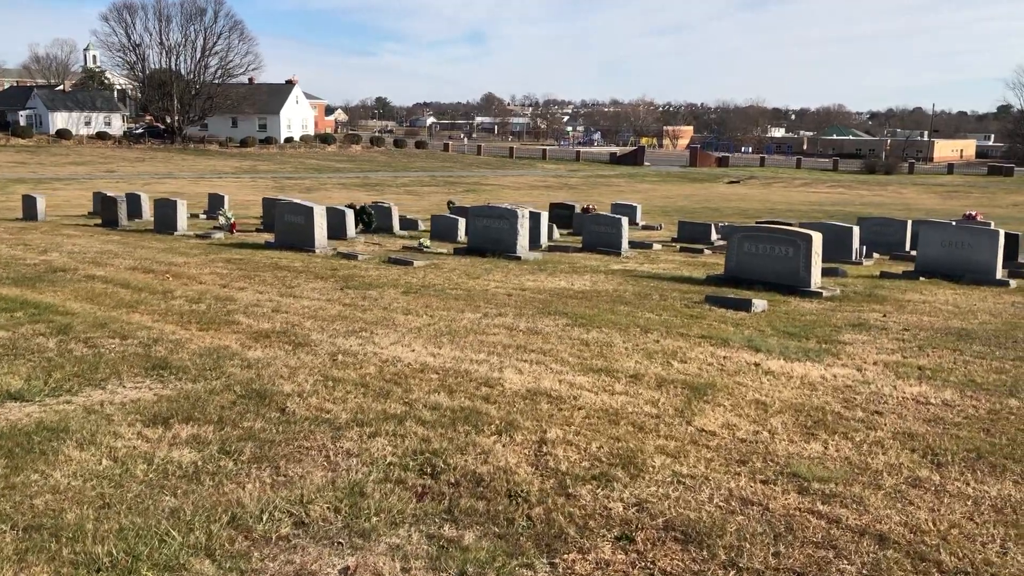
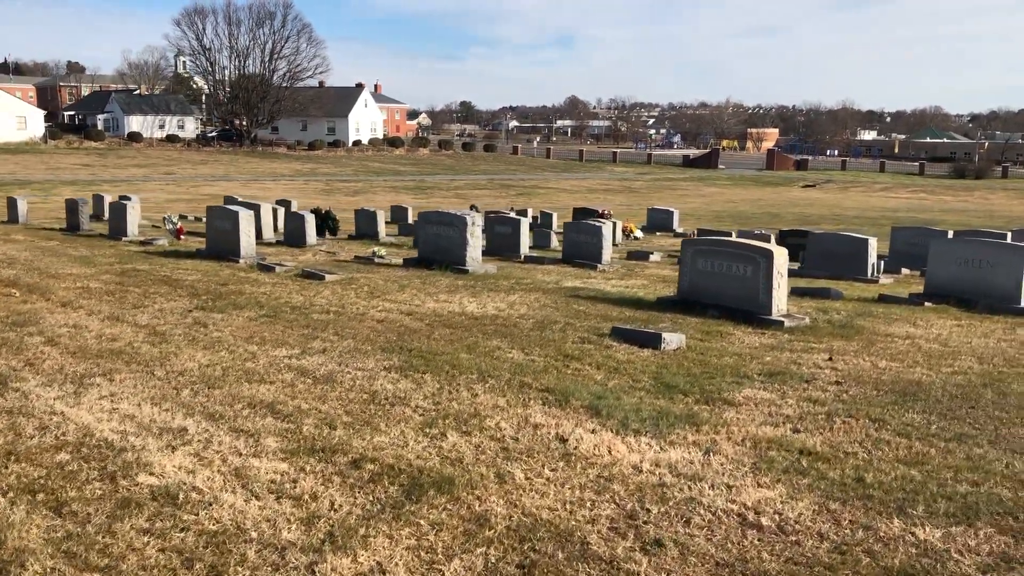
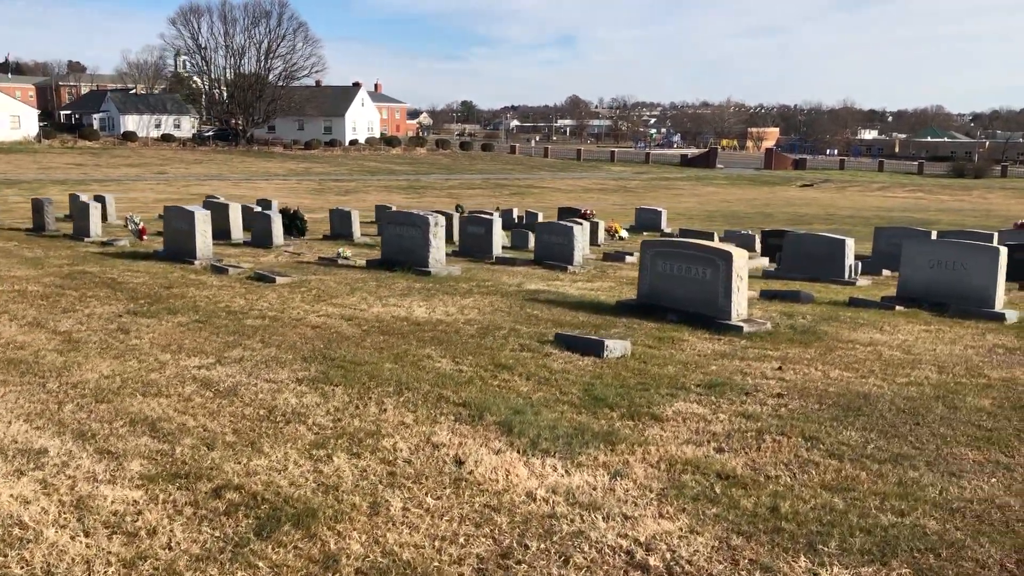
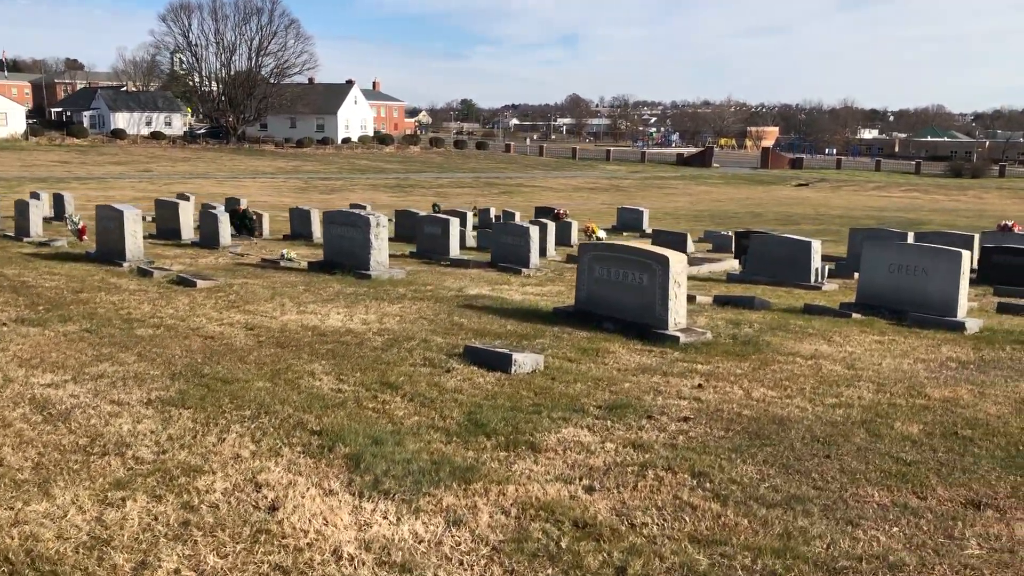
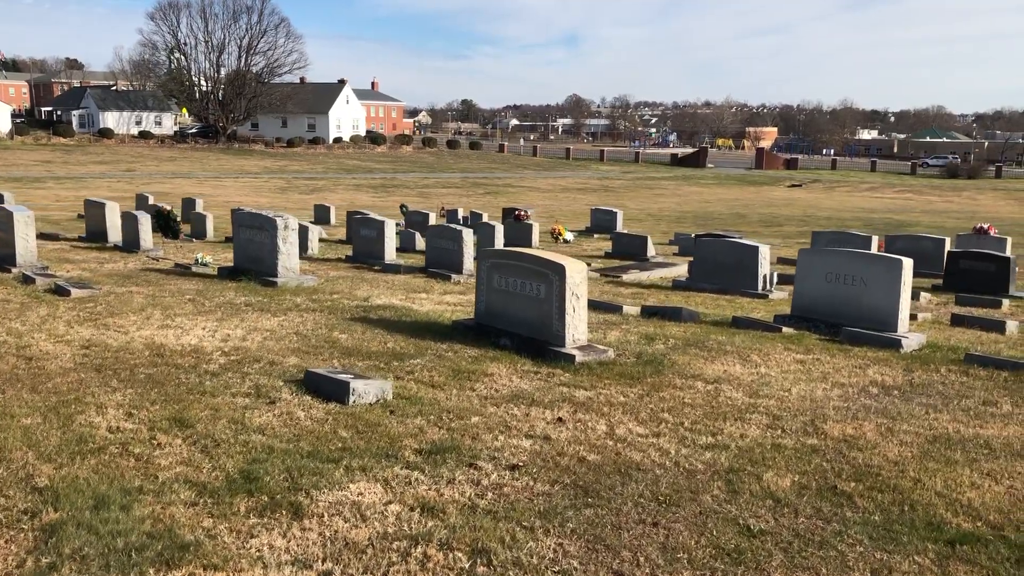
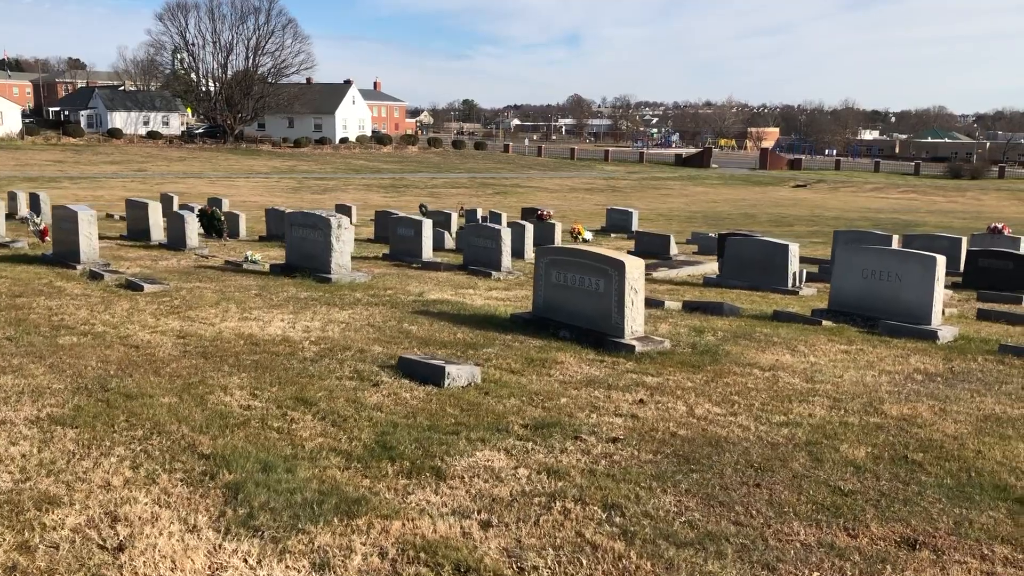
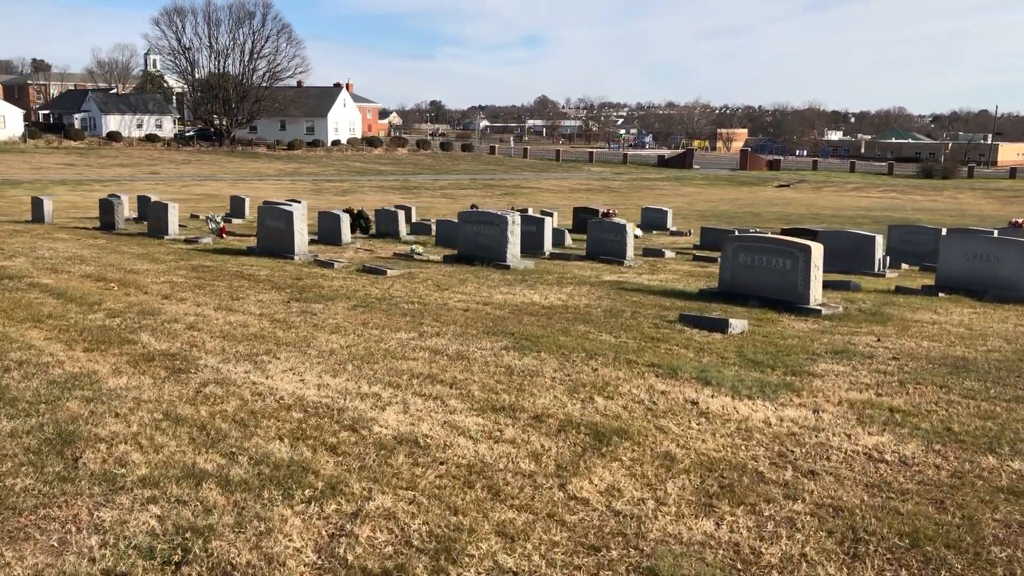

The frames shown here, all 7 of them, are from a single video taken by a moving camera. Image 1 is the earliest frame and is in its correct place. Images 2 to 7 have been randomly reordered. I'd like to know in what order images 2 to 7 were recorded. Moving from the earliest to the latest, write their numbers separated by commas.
7, 2, 3, 4, 6, 5
